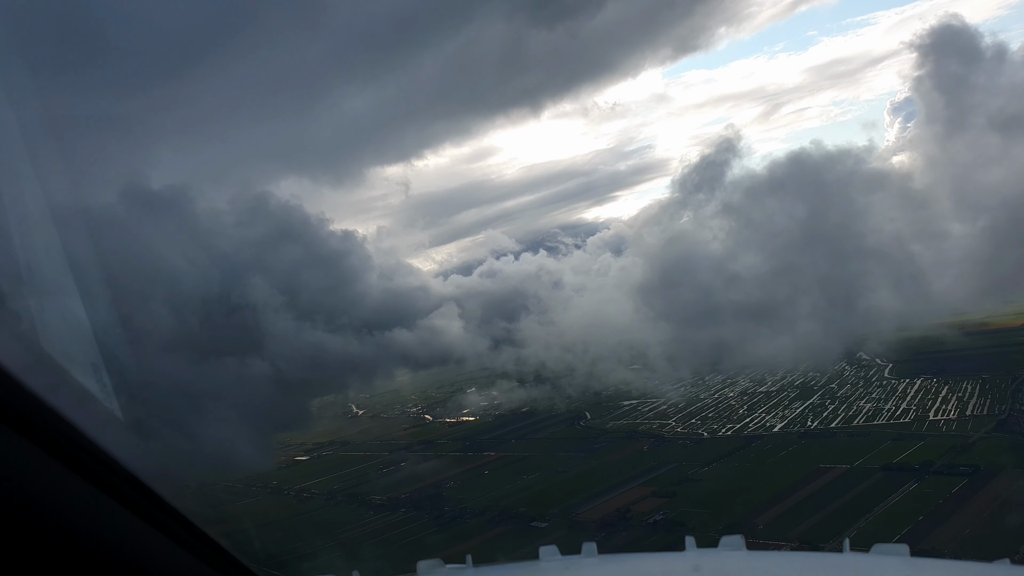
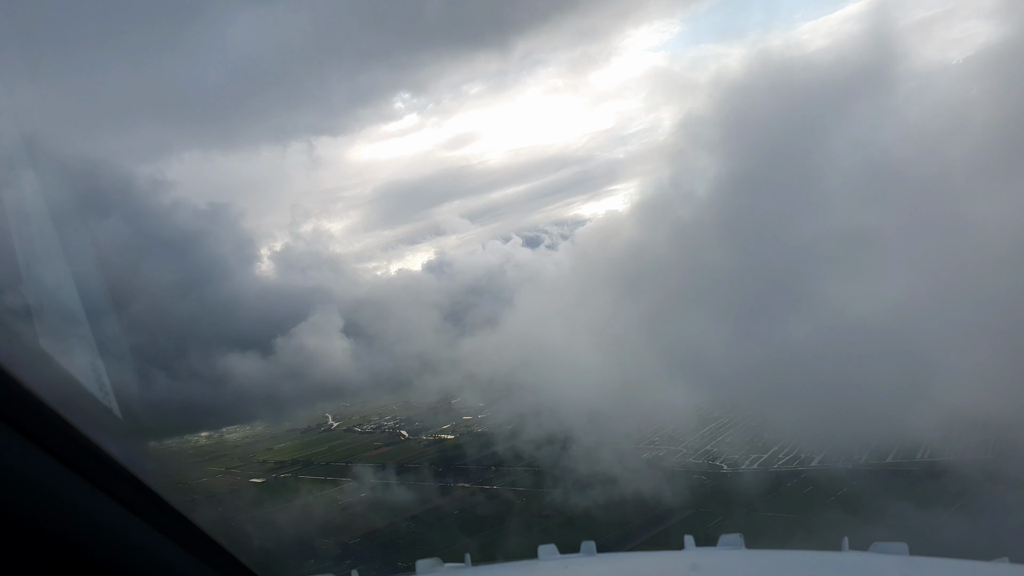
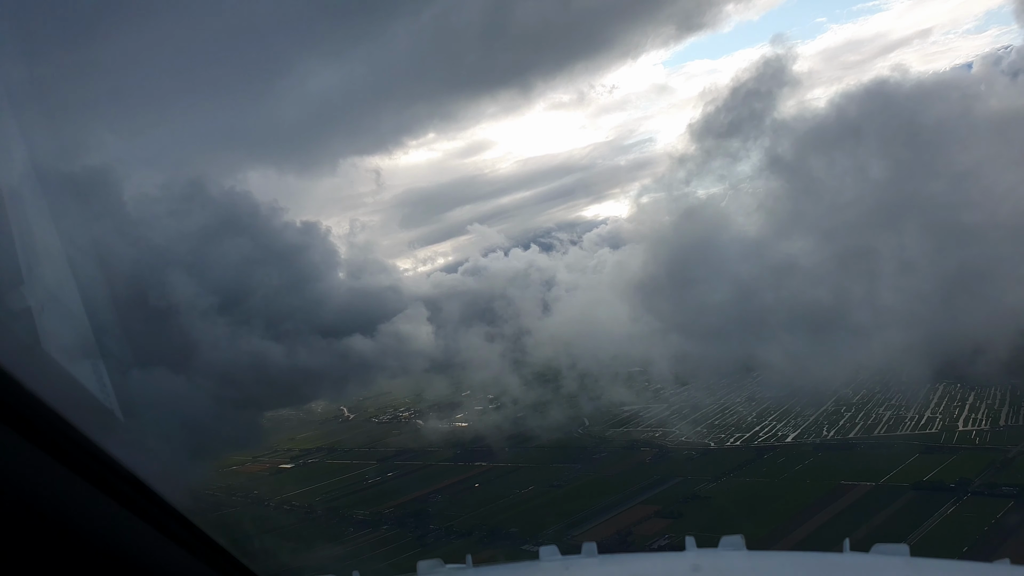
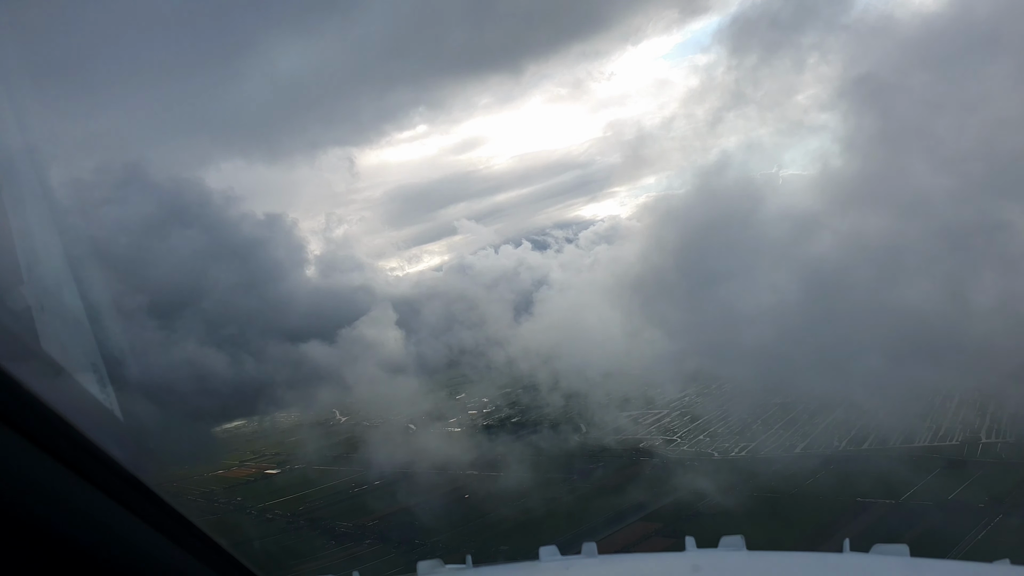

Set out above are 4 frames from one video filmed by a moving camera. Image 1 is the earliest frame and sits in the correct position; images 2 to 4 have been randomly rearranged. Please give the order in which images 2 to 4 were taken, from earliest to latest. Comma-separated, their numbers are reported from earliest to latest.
3, 4, 2
